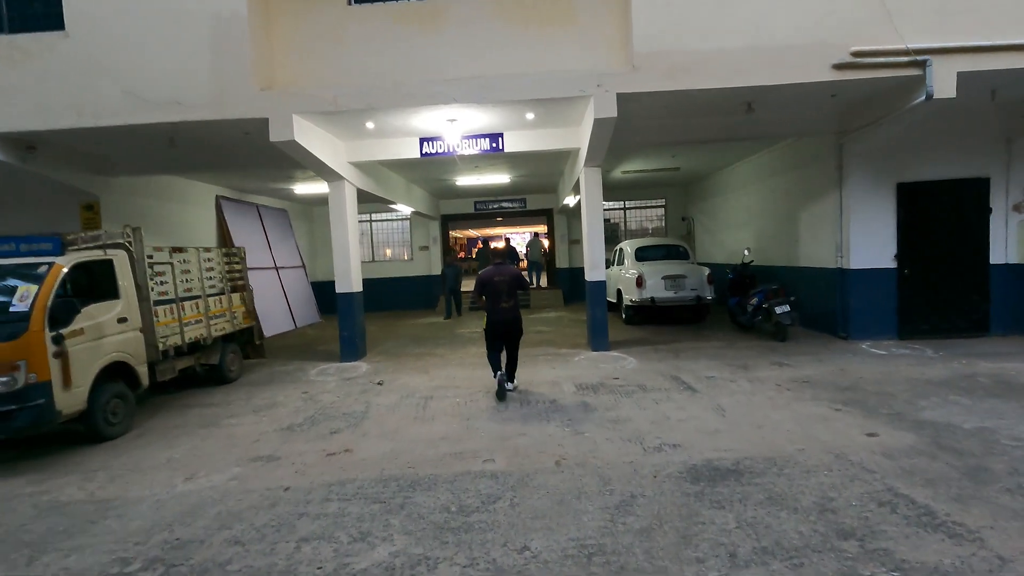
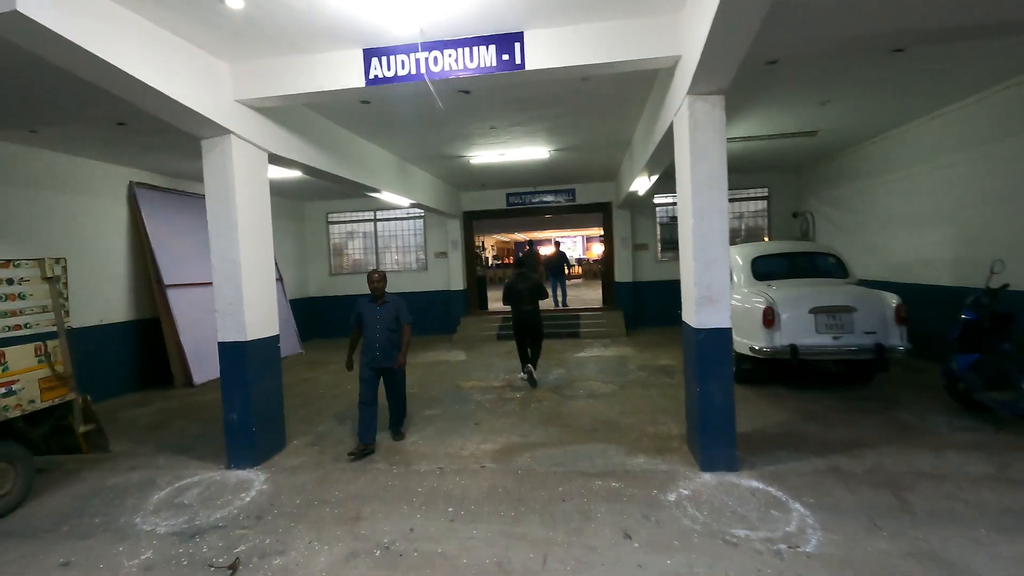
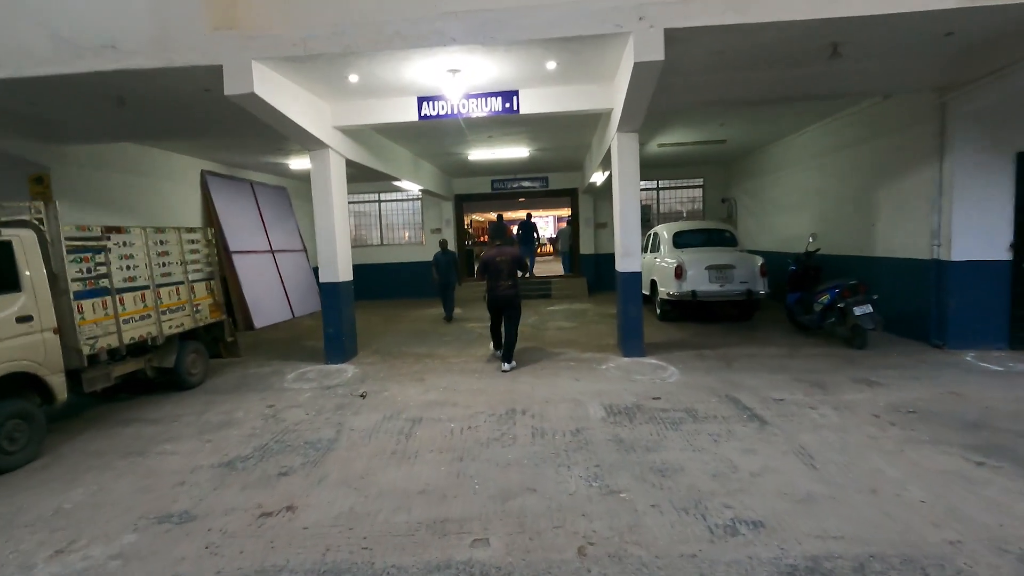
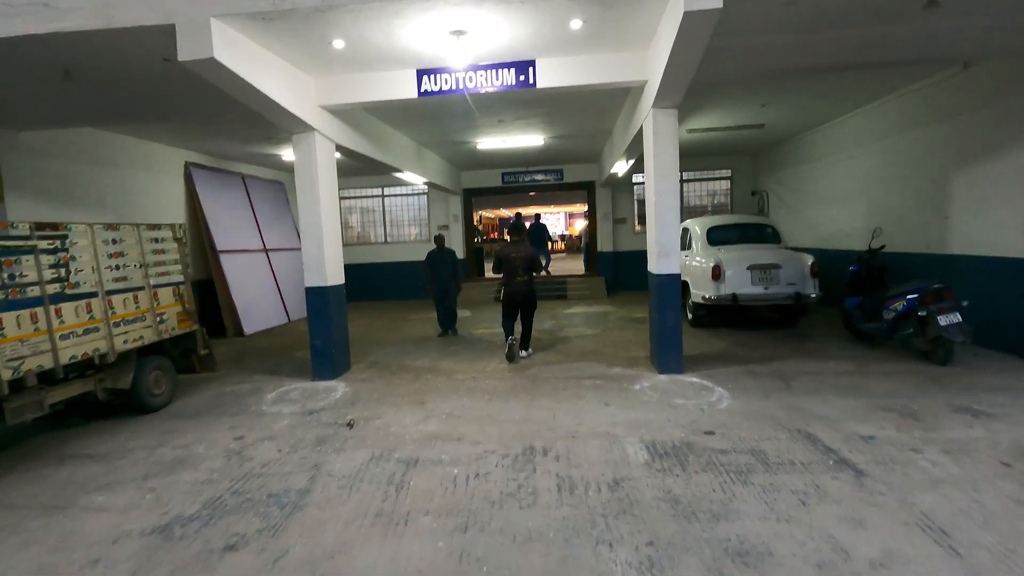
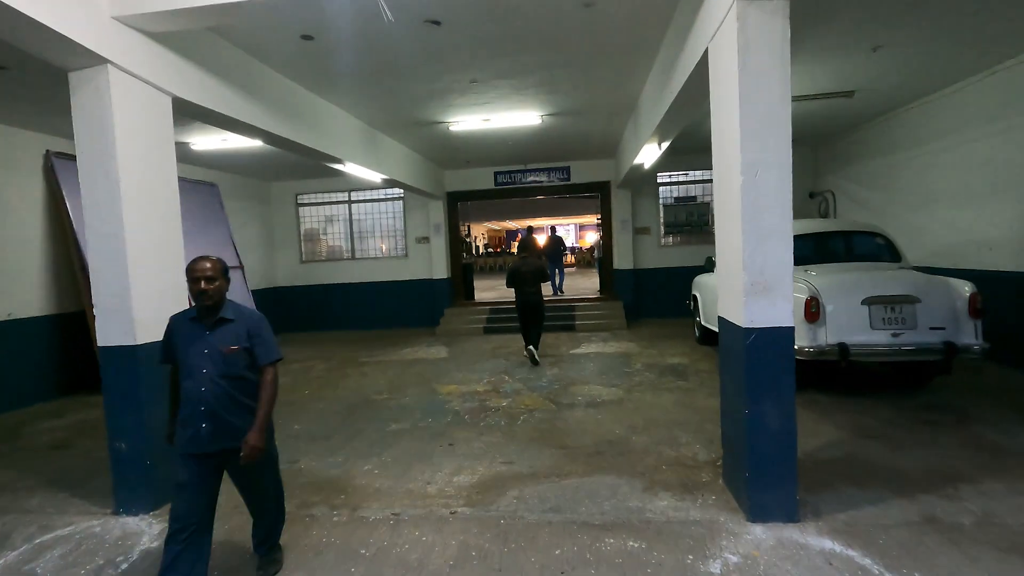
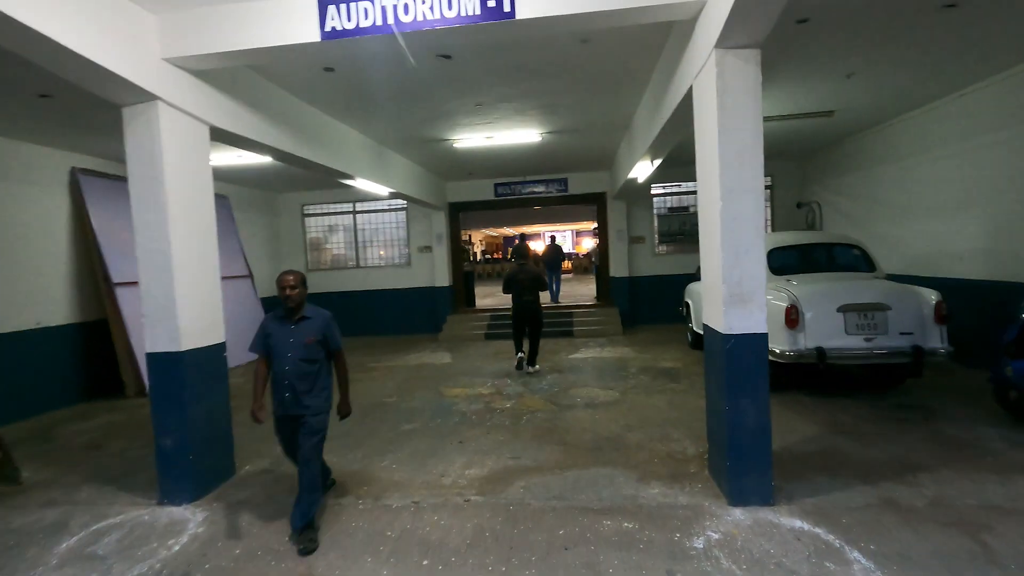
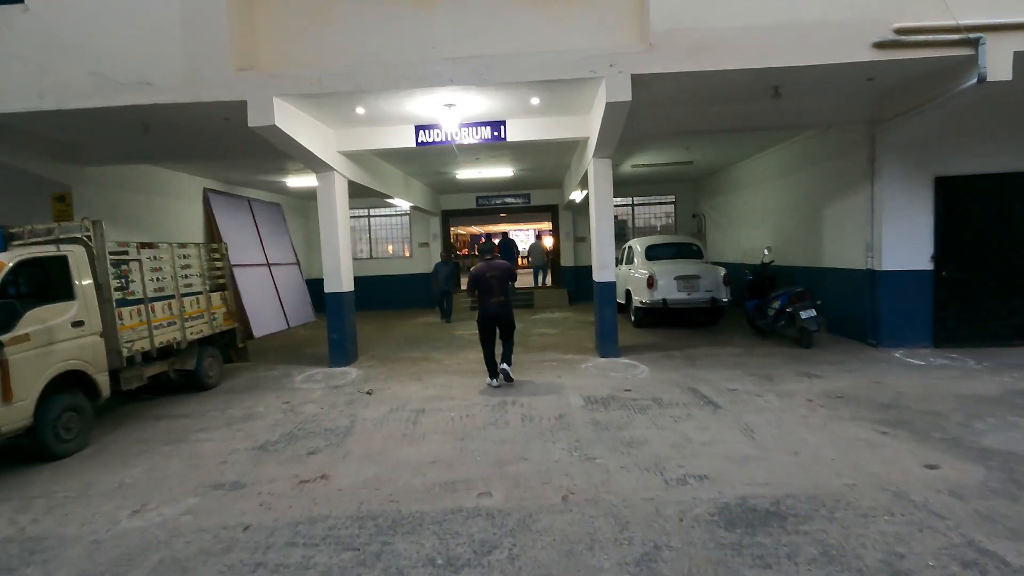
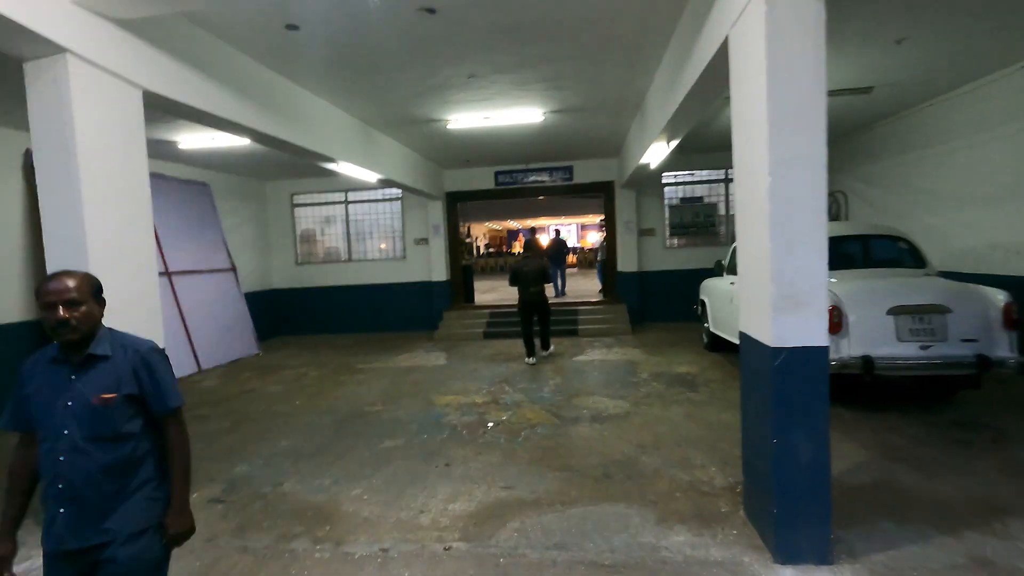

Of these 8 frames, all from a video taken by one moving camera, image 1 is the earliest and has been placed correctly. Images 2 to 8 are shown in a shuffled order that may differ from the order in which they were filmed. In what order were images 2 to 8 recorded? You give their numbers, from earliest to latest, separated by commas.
7, 3, 4, 2, 6, 5, 8
